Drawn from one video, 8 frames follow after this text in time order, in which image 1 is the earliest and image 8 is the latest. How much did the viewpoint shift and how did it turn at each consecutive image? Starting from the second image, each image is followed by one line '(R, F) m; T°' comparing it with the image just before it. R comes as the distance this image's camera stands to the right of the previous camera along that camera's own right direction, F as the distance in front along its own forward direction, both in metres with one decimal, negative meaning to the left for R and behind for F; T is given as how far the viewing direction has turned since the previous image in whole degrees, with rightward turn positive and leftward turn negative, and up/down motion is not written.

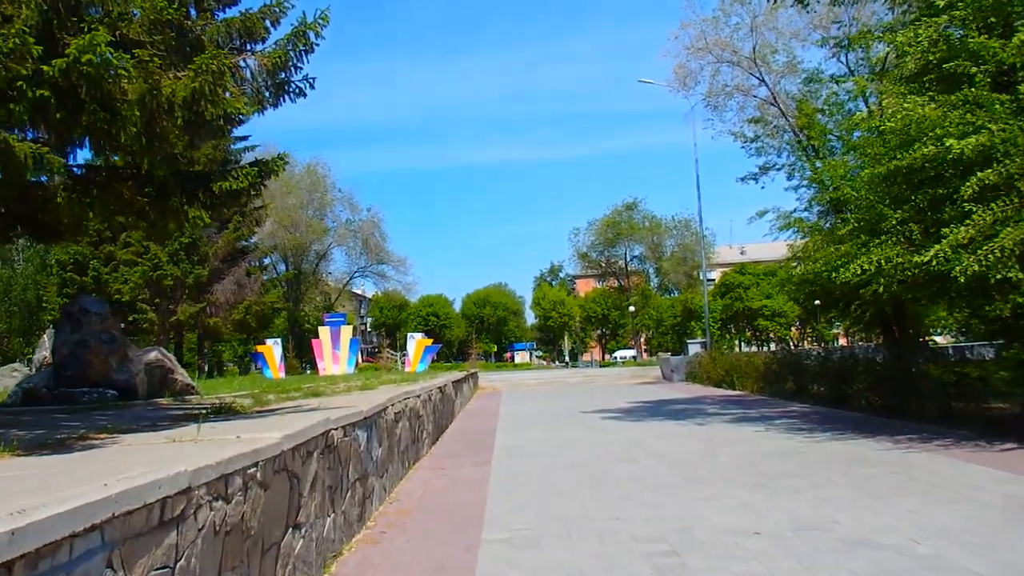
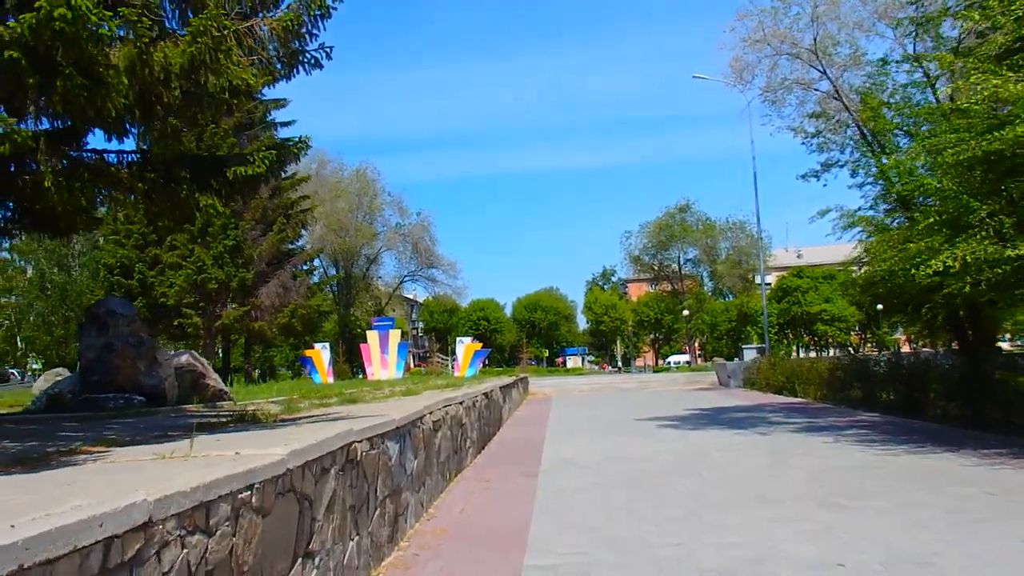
(0.0, +0.8) m; -3°
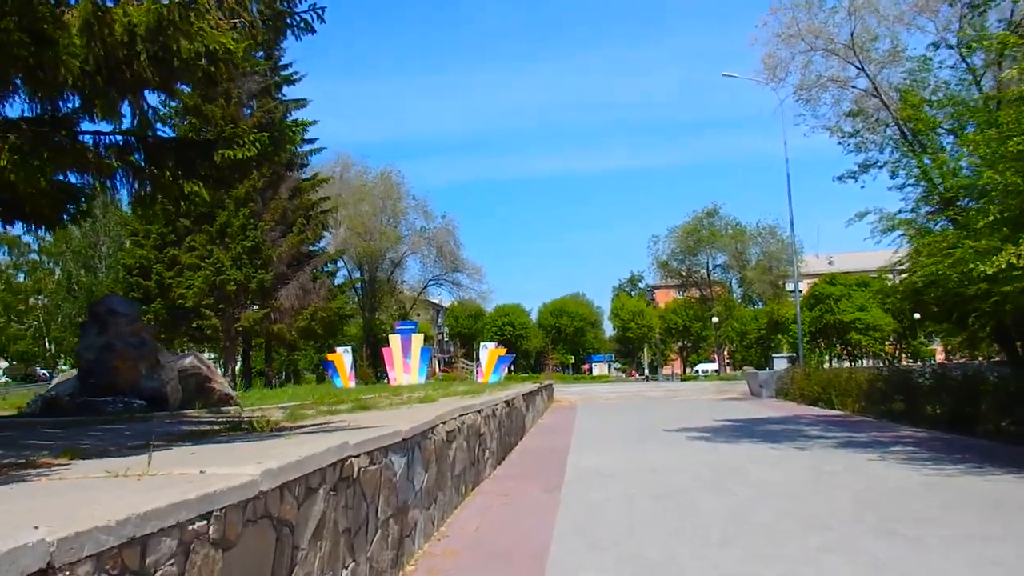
(+0.1, +0.7) m; -2°
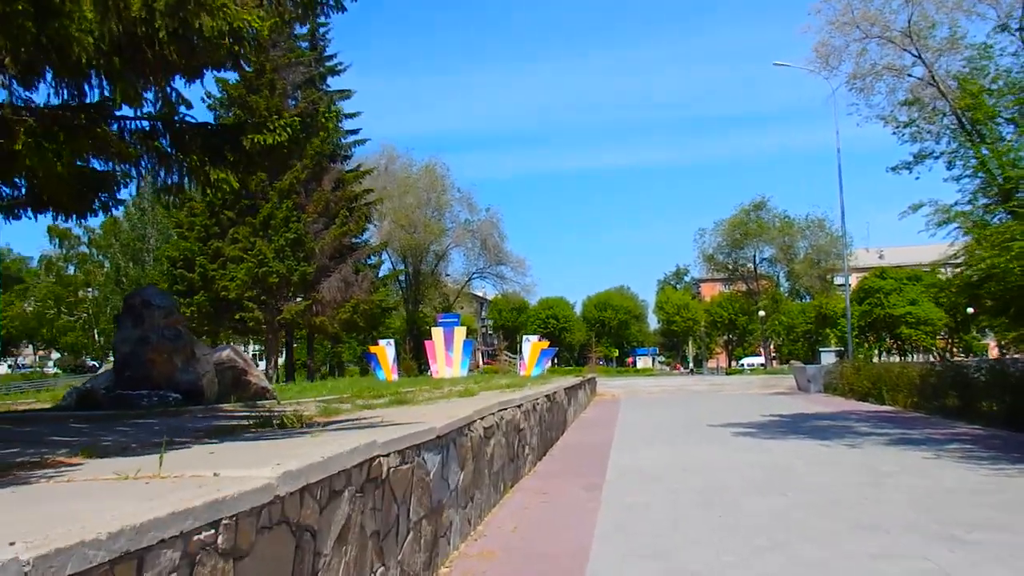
(0.0, +0.3) m; -3°
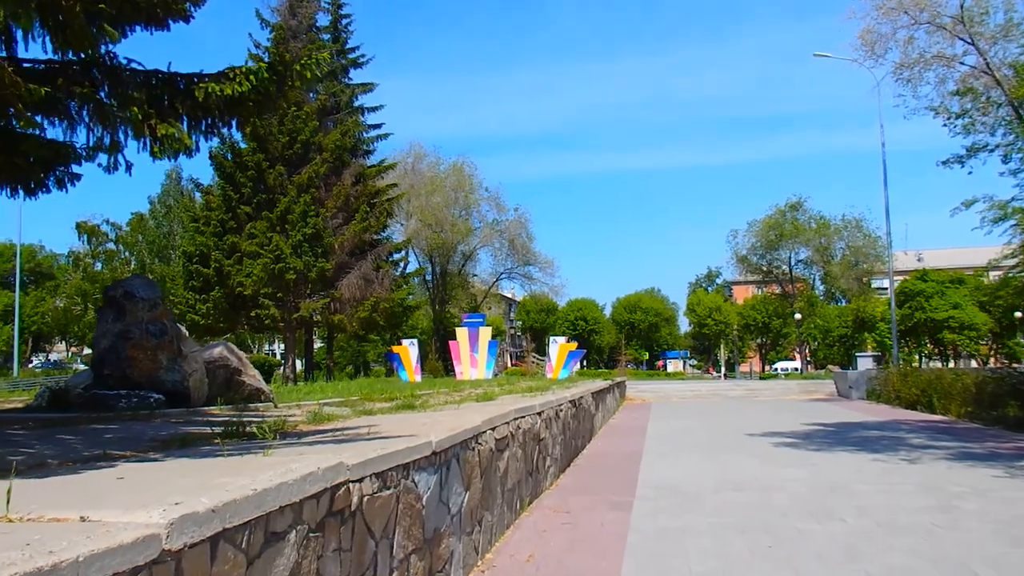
(+0.1, +1.1) m; -2°
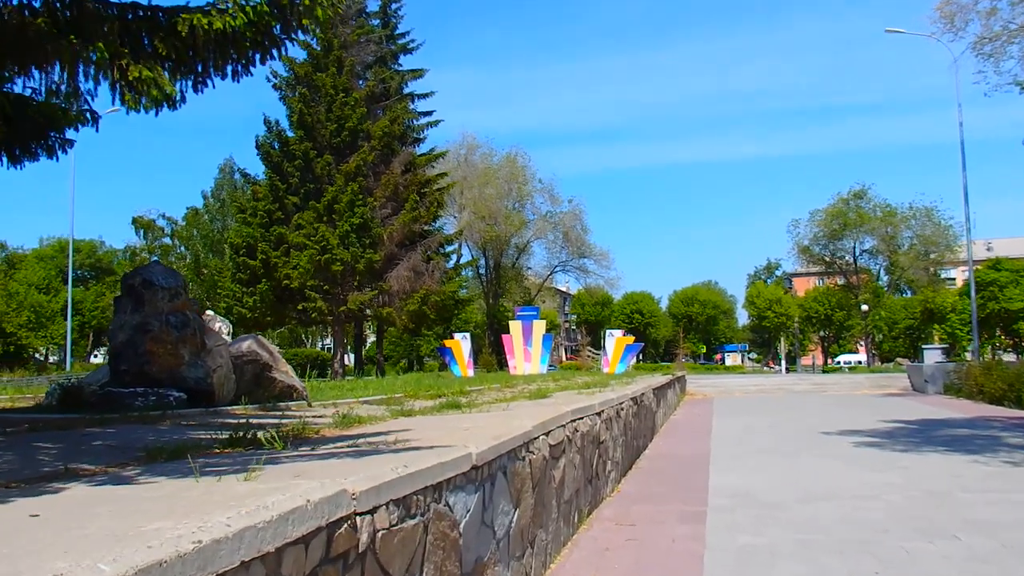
(0.0, +1.0) m; -4°
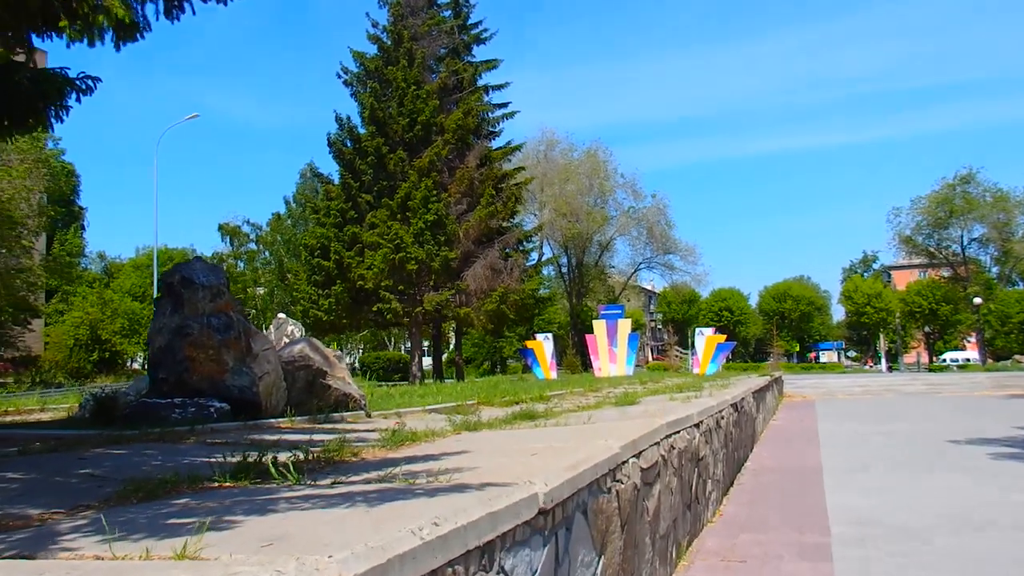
(0.0, +1.1) m; -6°
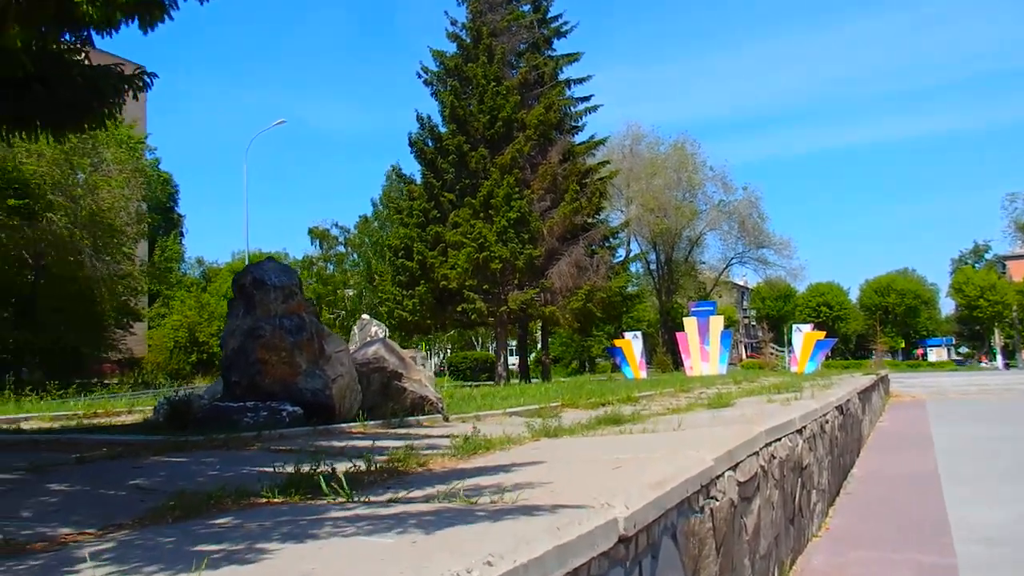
(+0.1, +0.4) m; -6°
